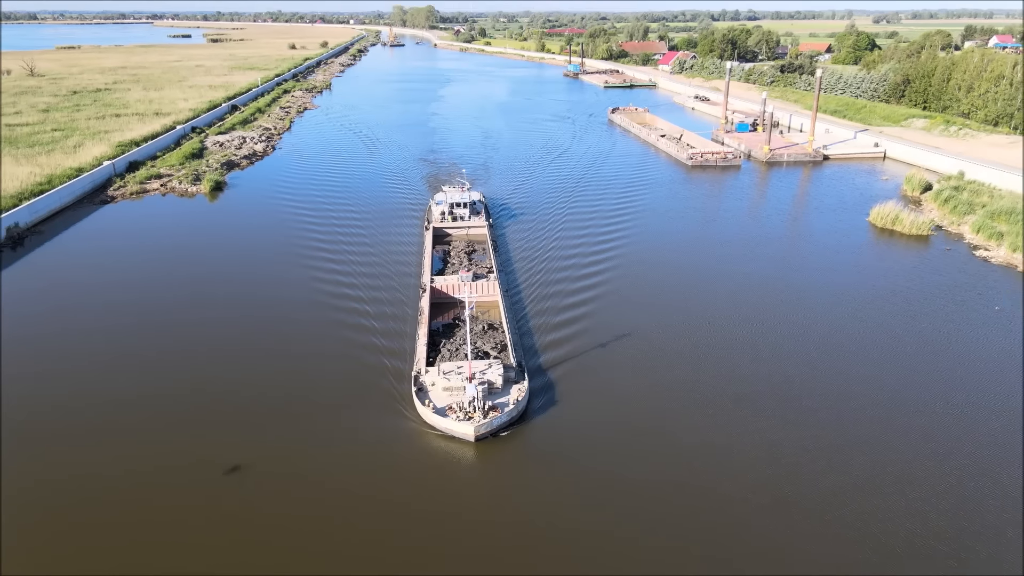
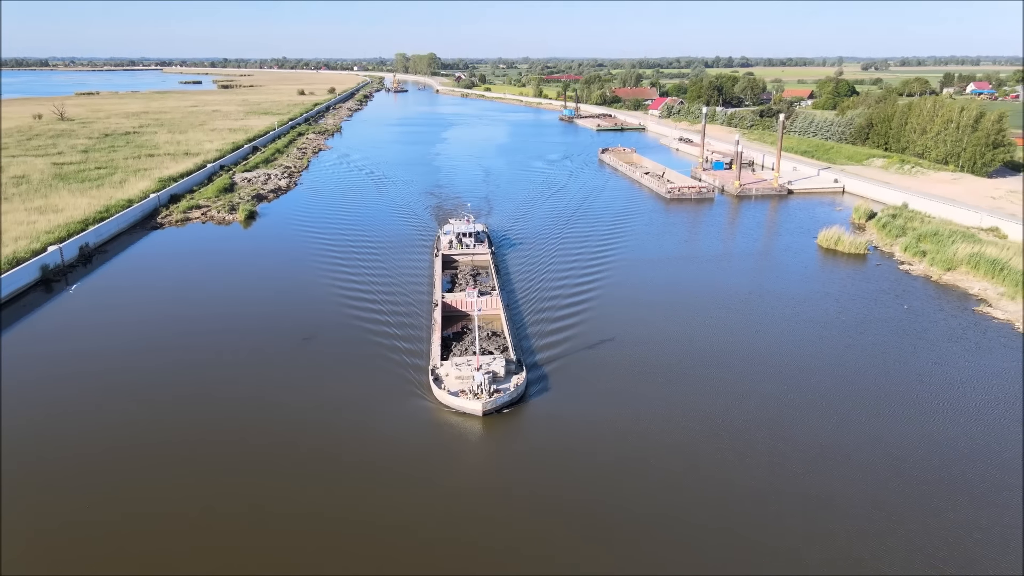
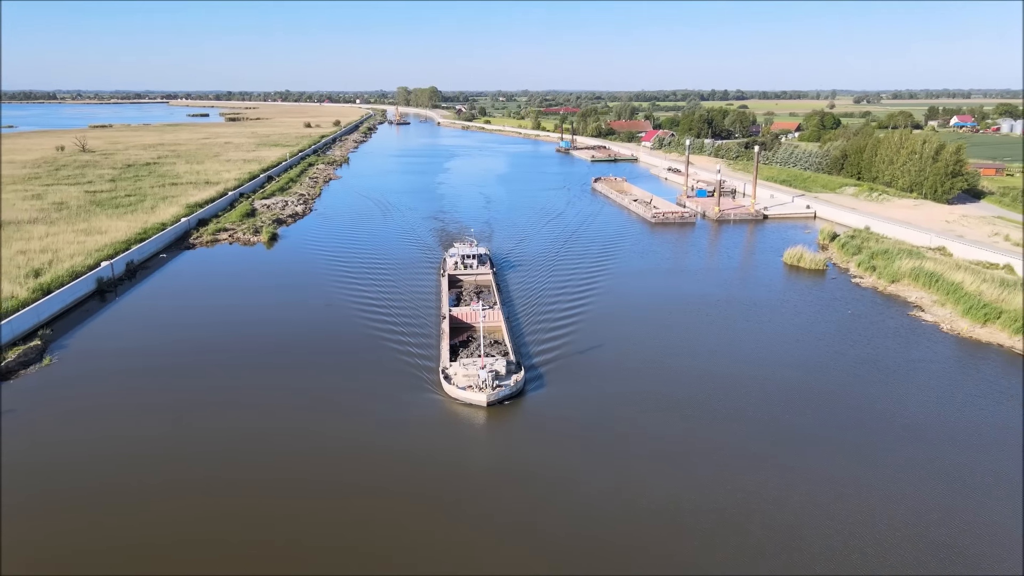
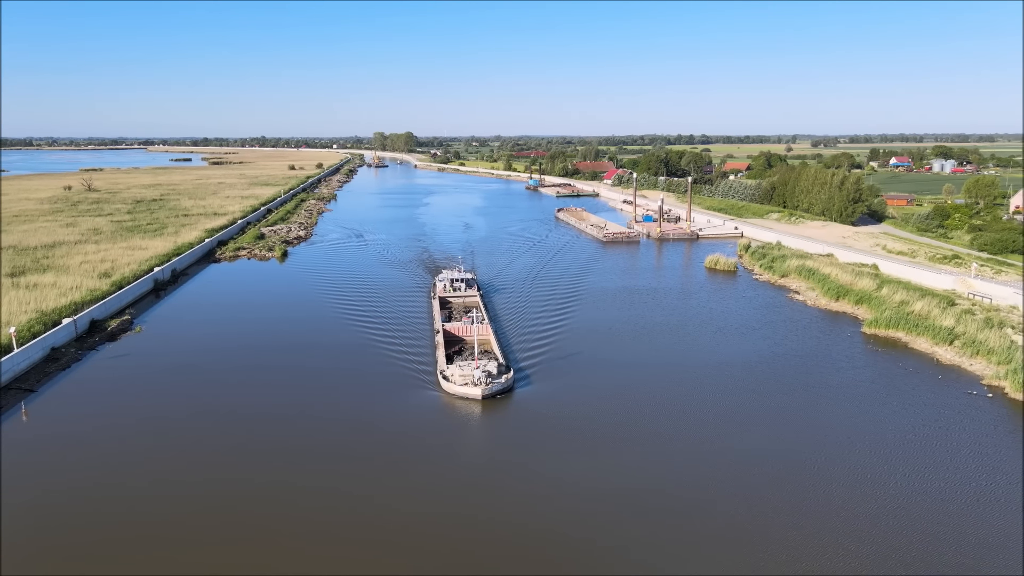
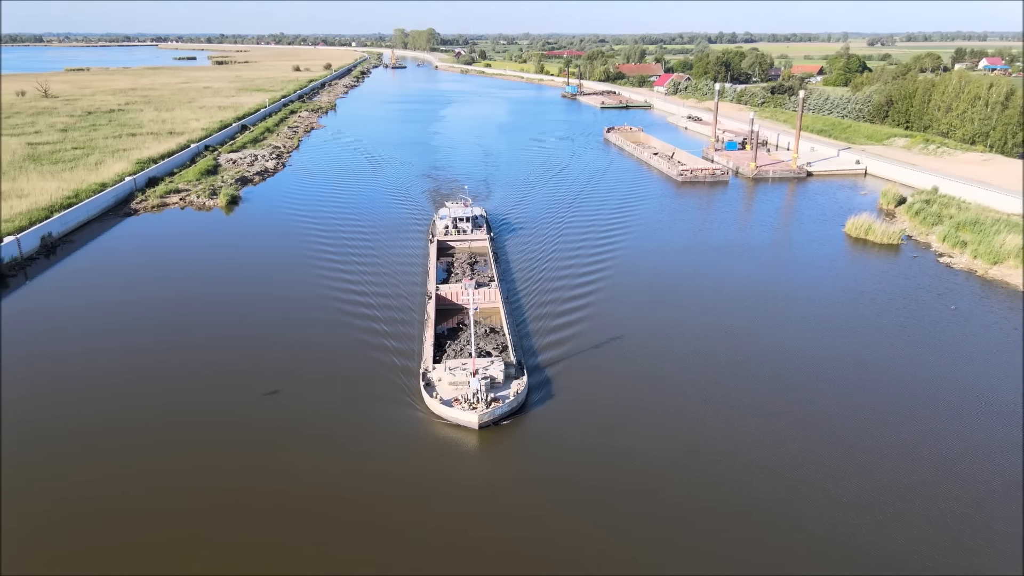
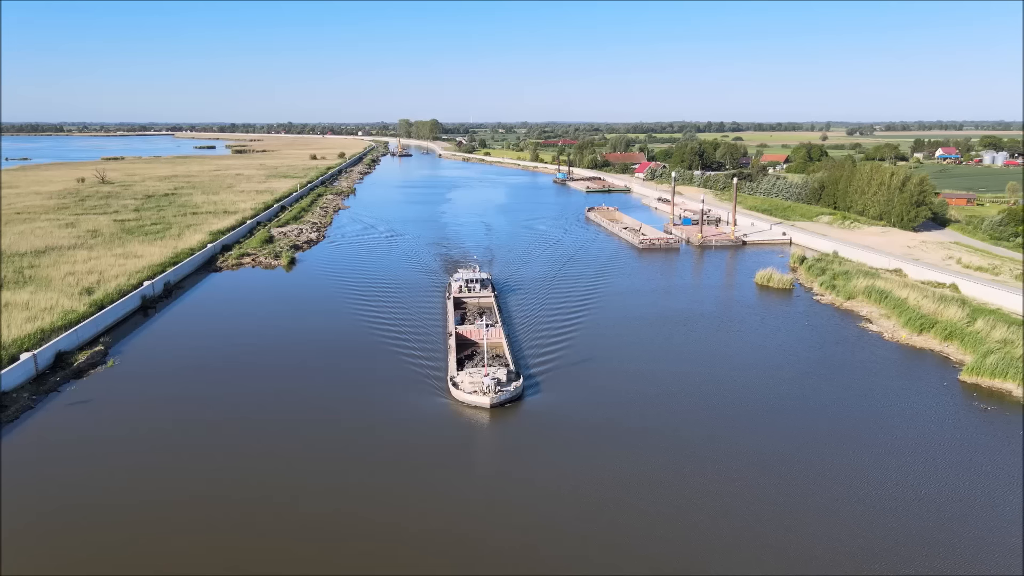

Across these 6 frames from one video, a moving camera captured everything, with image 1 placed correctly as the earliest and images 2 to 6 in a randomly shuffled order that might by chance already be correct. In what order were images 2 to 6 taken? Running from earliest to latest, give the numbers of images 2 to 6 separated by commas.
5, 2, 3, 6, 4
